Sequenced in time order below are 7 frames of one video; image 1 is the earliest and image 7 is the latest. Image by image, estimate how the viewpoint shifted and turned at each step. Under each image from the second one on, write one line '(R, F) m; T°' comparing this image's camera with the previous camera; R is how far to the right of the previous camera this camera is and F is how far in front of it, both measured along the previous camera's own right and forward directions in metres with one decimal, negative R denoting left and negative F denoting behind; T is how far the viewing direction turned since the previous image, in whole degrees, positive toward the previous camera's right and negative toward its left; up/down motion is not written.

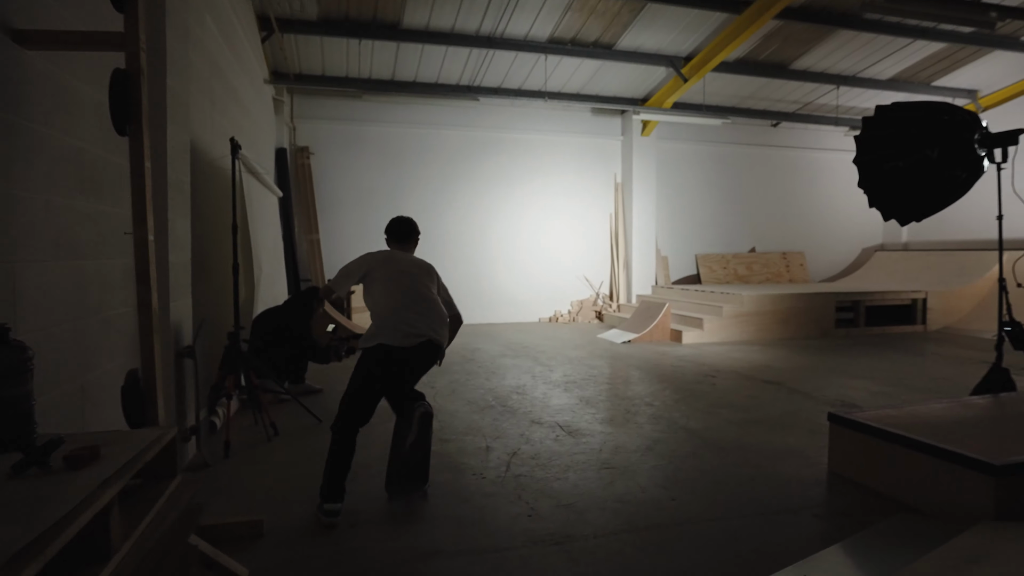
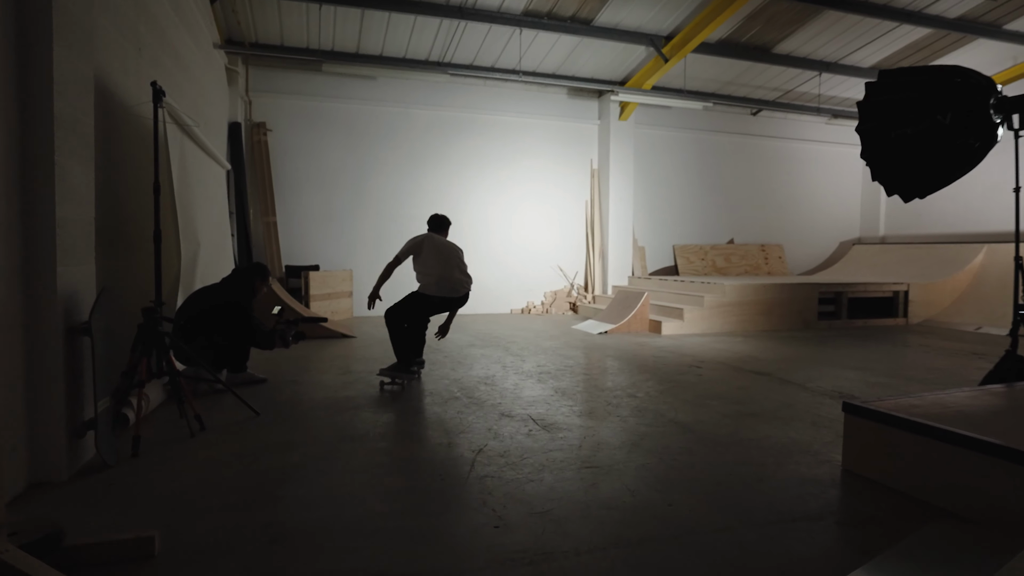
(0.0, +0.4) m; +2°
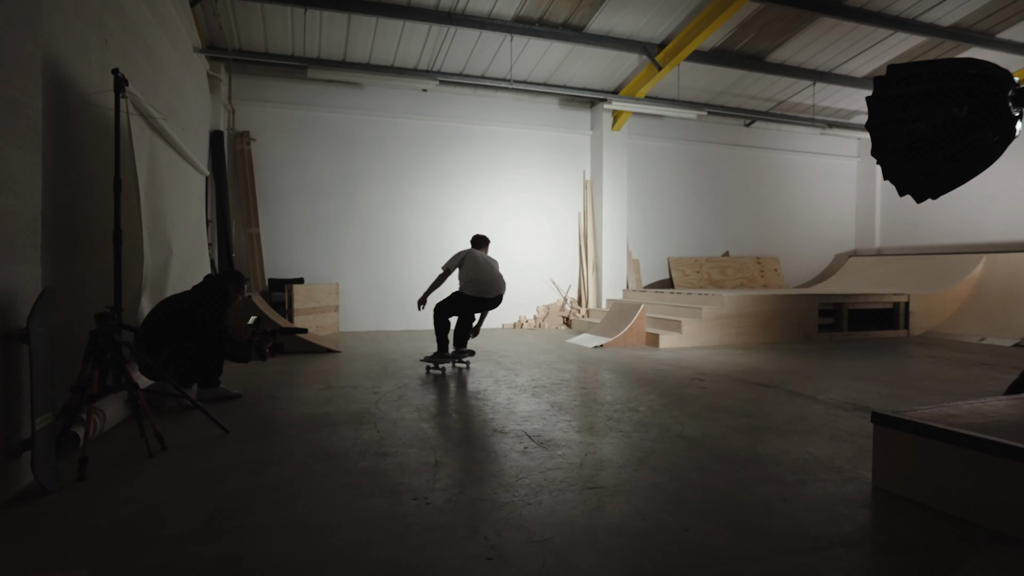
(0.0, +0.2) m; +1°
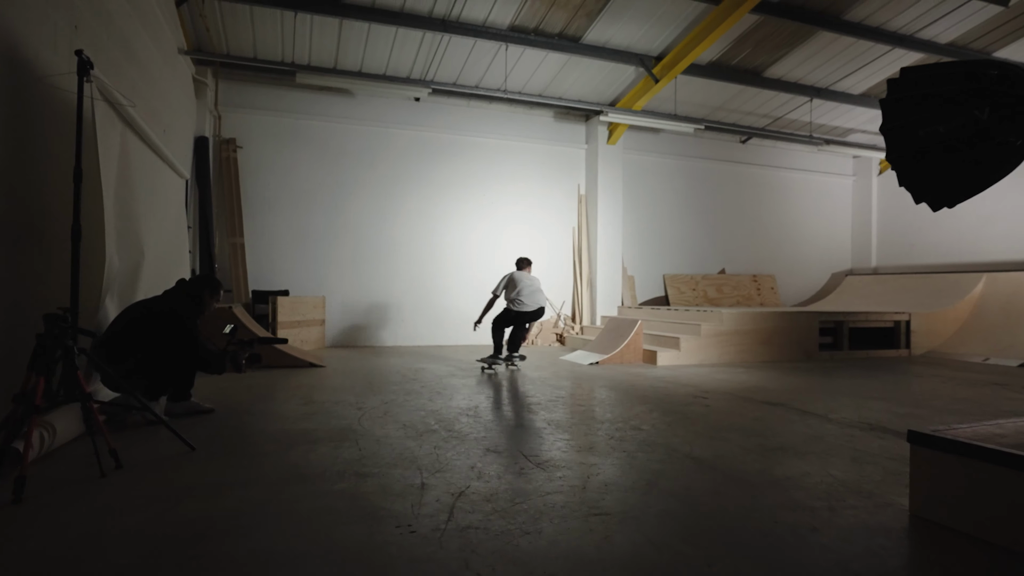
(0.0, +0.2) m; +1°
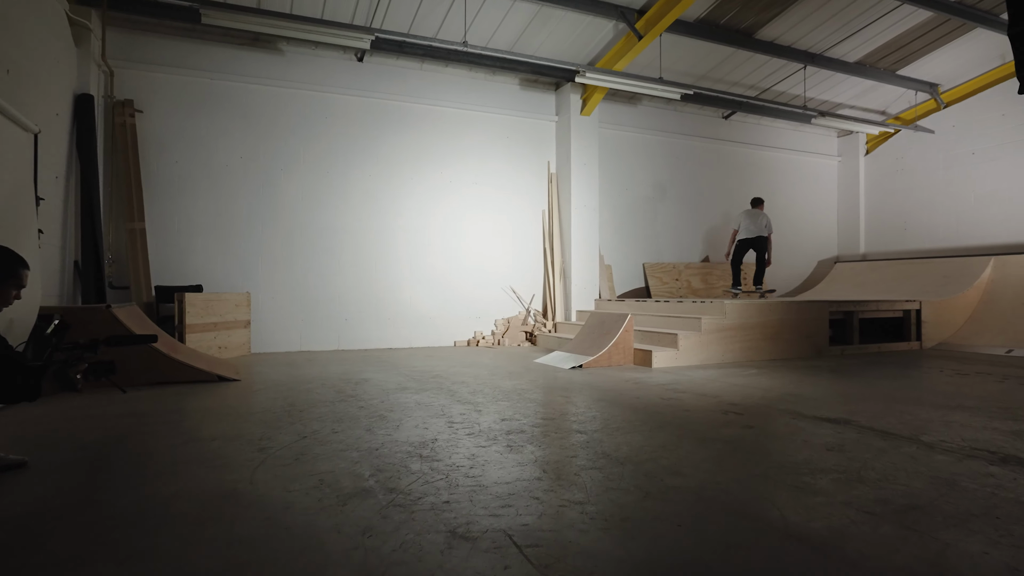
(-0.1, +1.1) m; +4°
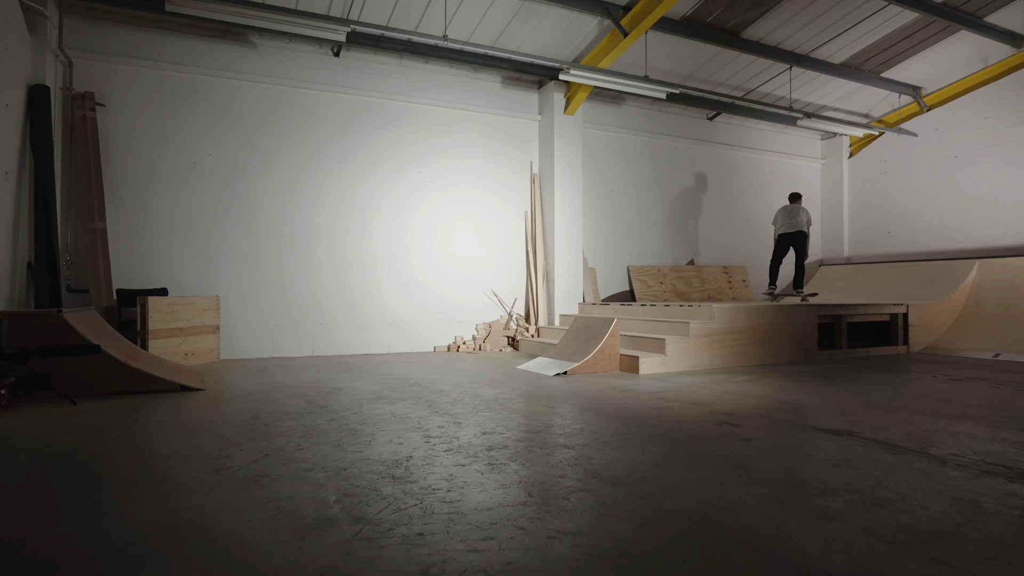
(0.0, +0.2) m; +2°
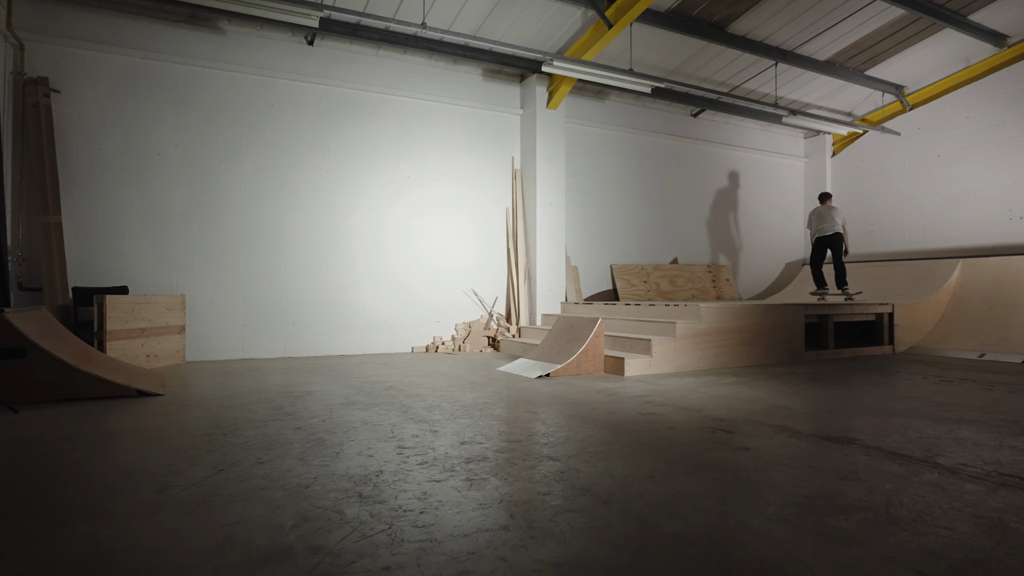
(0.0, +0.2) m; +2°
